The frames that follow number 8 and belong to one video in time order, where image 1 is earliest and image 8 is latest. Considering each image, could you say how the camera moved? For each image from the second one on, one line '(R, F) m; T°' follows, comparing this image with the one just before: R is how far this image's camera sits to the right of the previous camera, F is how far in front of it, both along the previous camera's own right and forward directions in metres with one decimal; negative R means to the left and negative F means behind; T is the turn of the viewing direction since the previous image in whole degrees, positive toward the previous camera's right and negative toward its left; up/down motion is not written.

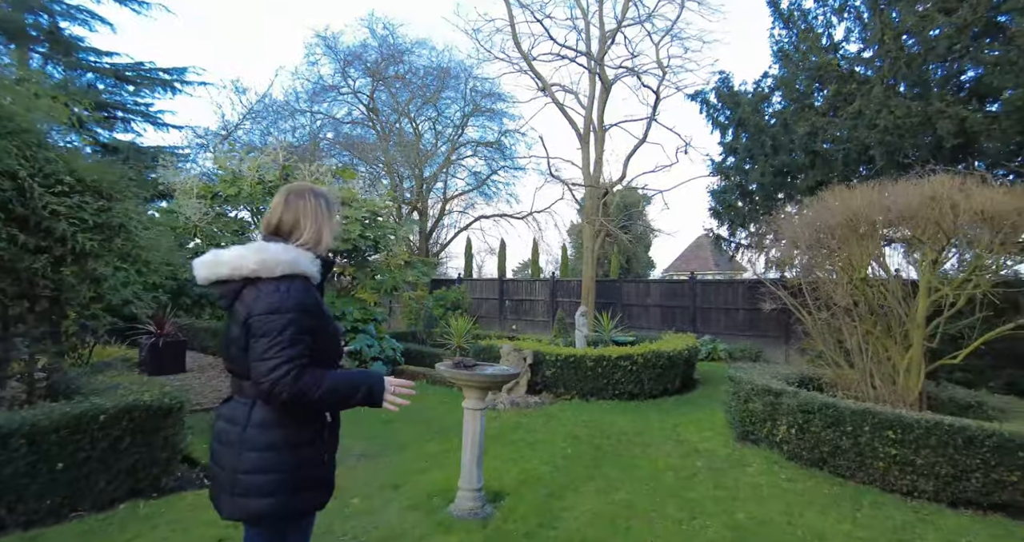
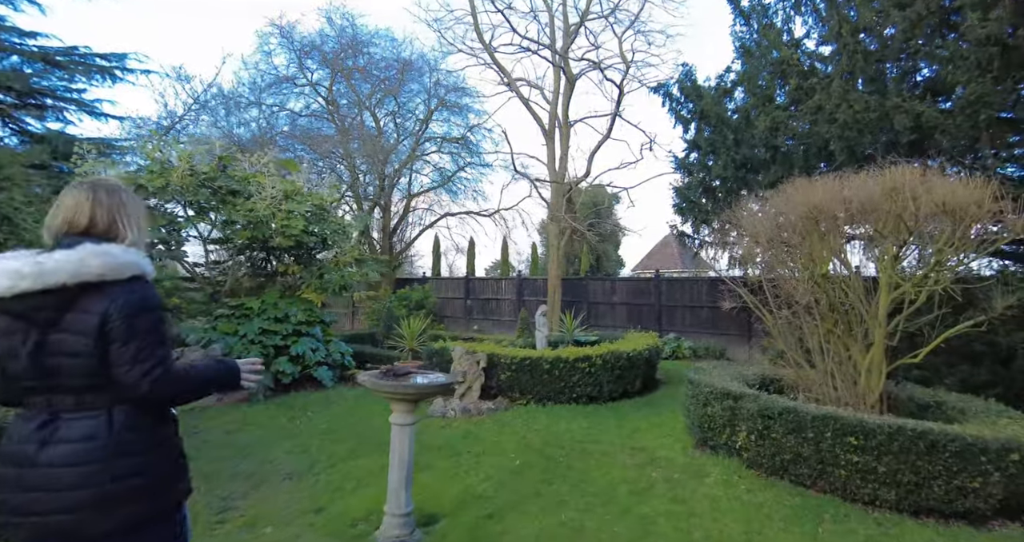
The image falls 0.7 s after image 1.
(+0.2, +0.4) m; +3°
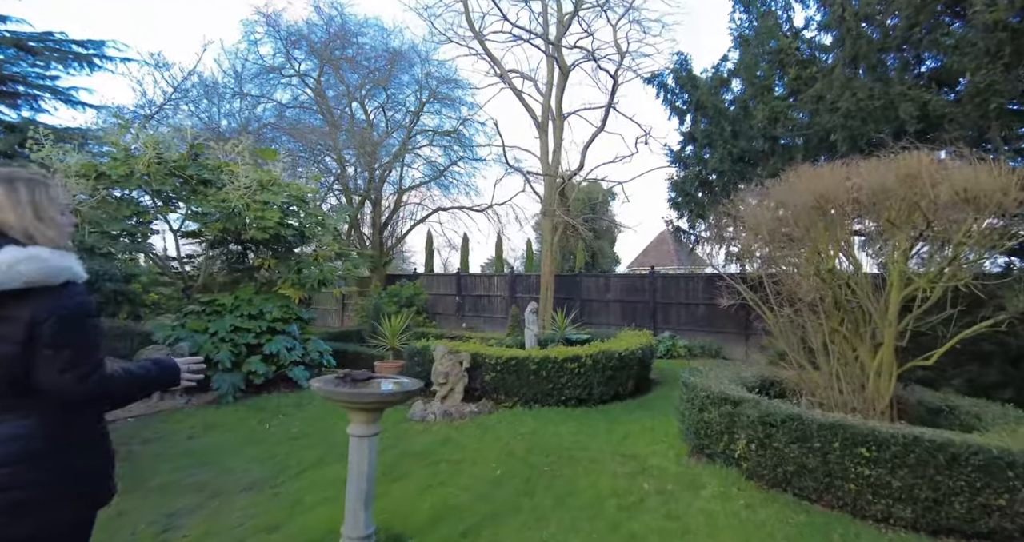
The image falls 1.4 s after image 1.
(+0.1, +0.4) m; 0°
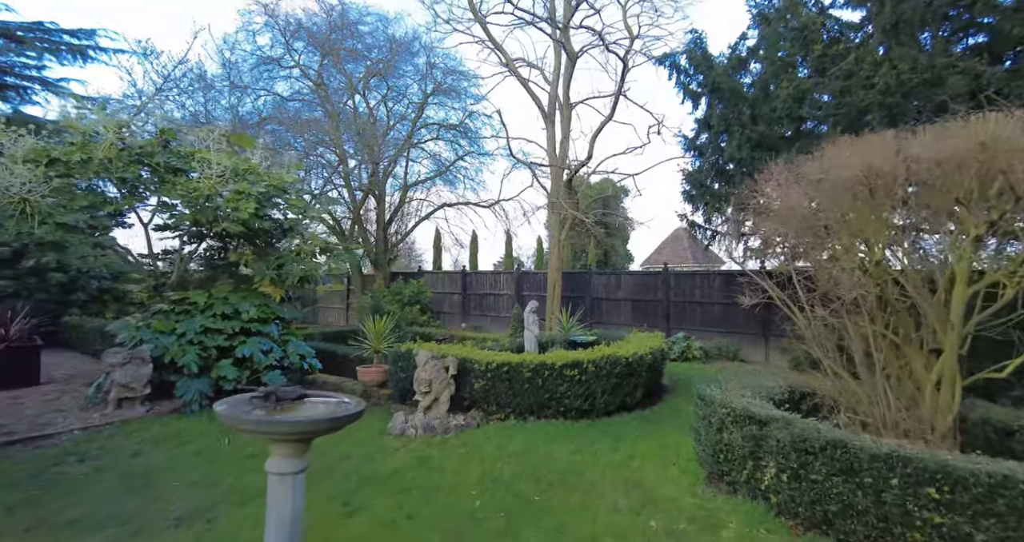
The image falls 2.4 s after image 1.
(+0.2, +0.7) m; -1°
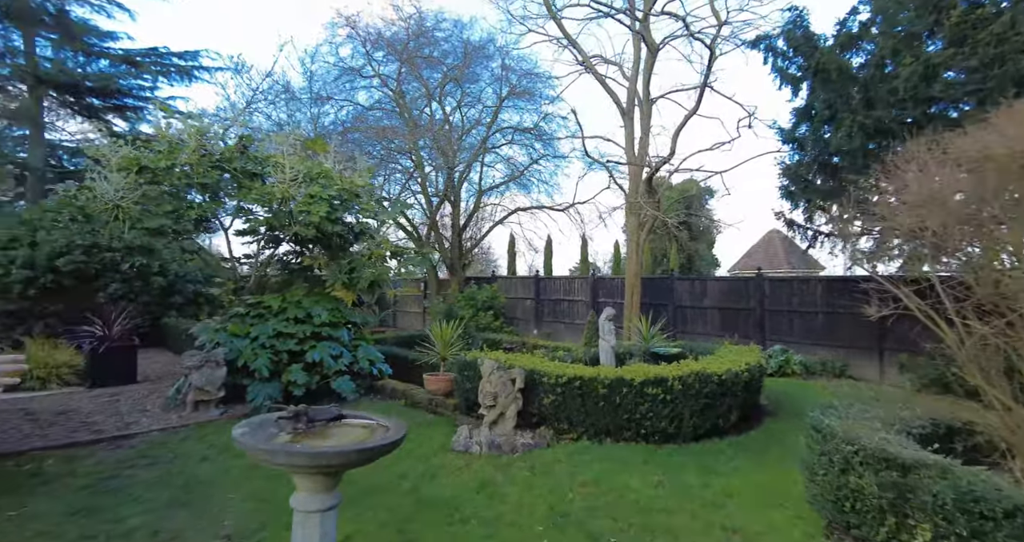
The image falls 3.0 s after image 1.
(0.0, +0.5) m; -8°
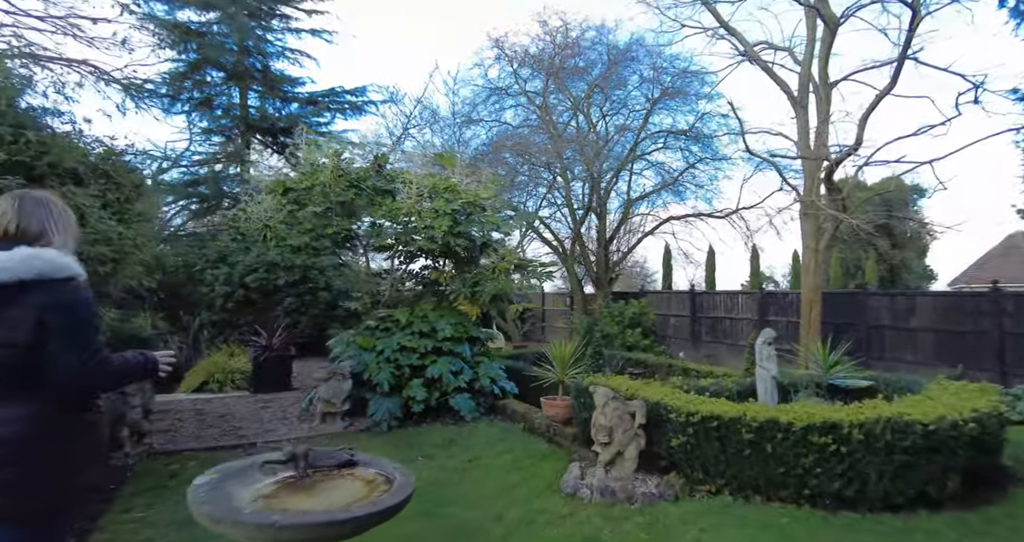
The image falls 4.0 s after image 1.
(+0.3, +0.7) m; -18°
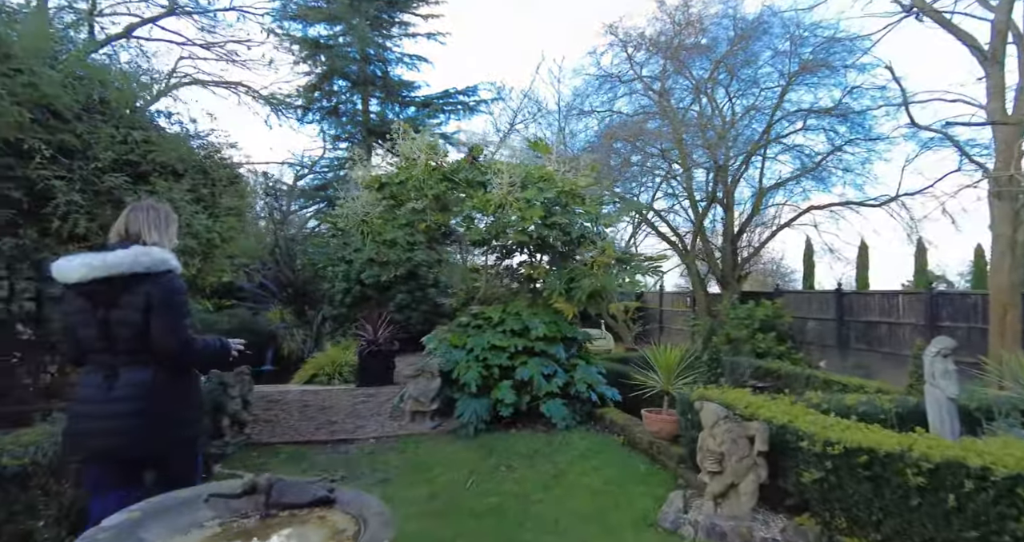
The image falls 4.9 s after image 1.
(+0.2, +0.5) m; -13°
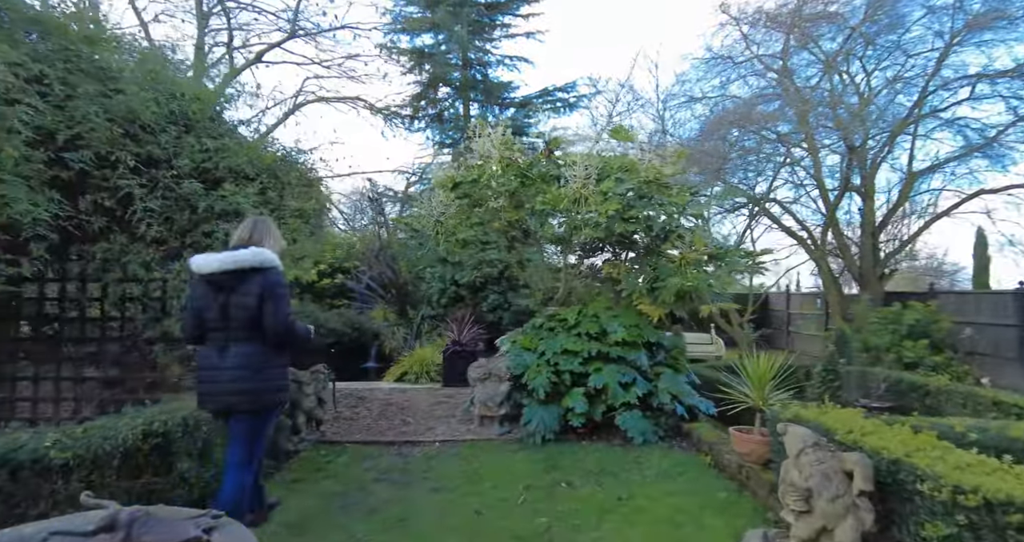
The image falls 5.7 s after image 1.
(+0.4, +0.4) m; -13°
